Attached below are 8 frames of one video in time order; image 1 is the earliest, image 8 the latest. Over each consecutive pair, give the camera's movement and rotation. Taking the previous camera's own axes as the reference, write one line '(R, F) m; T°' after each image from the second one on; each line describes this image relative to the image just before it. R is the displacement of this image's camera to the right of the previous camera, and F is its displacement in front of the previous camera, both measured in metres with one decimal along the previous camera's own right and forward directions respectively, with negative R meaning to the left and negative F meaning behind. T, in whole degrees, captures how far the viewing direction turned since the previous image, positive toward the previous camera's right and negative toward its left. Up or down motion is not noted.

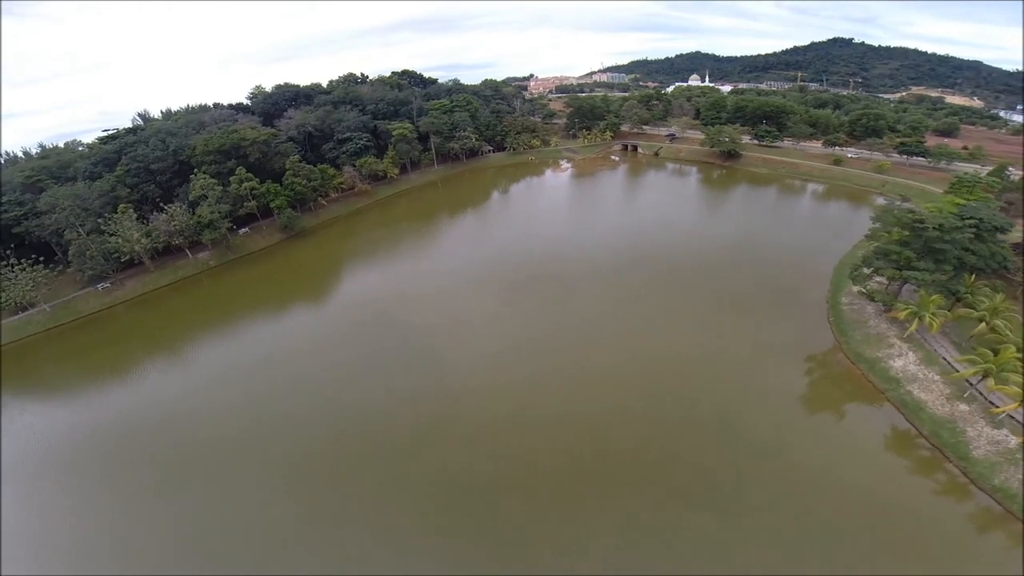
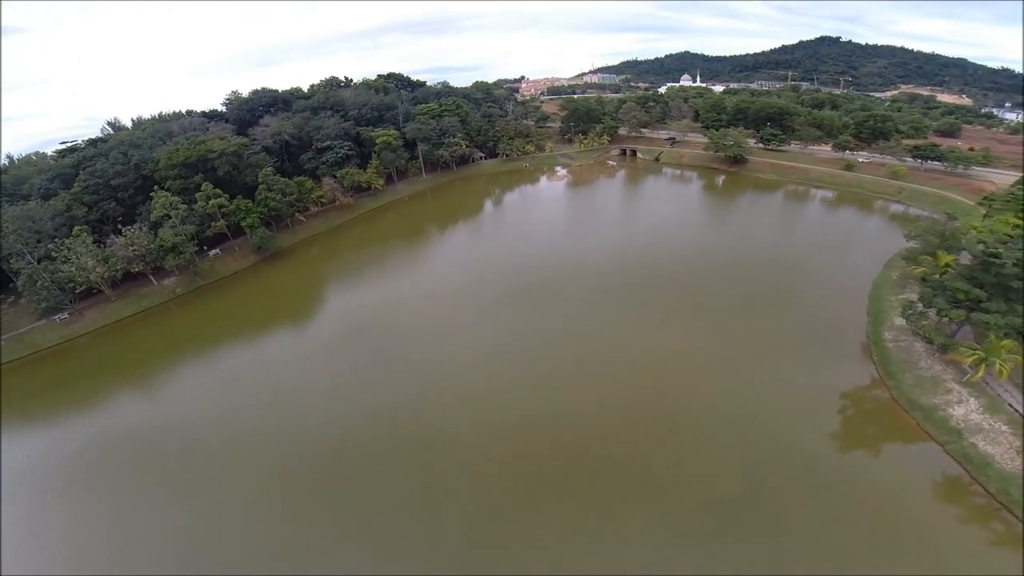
(-0.1, +2.8) m; +1°
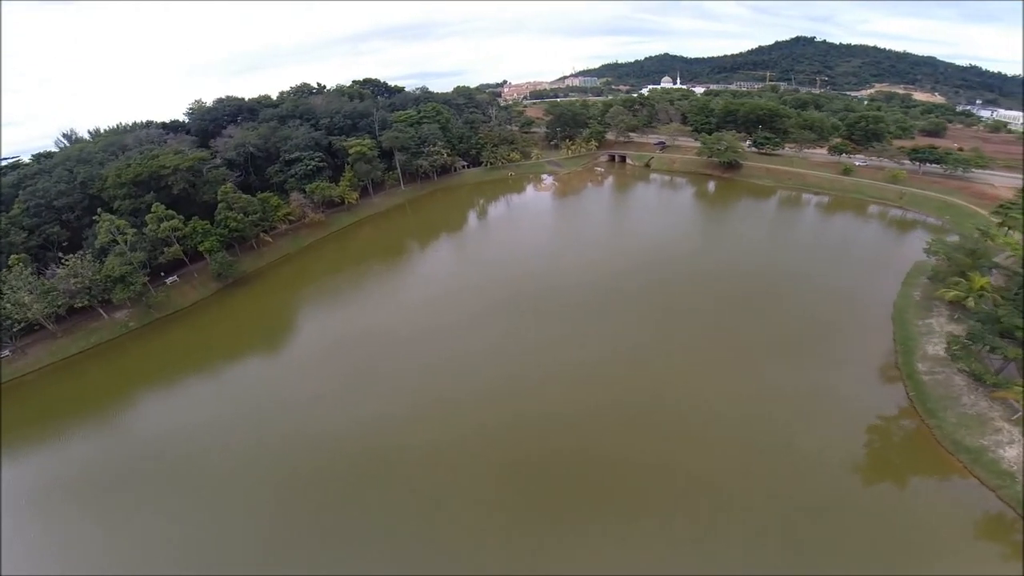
(0.0, +2.4) m; +2°
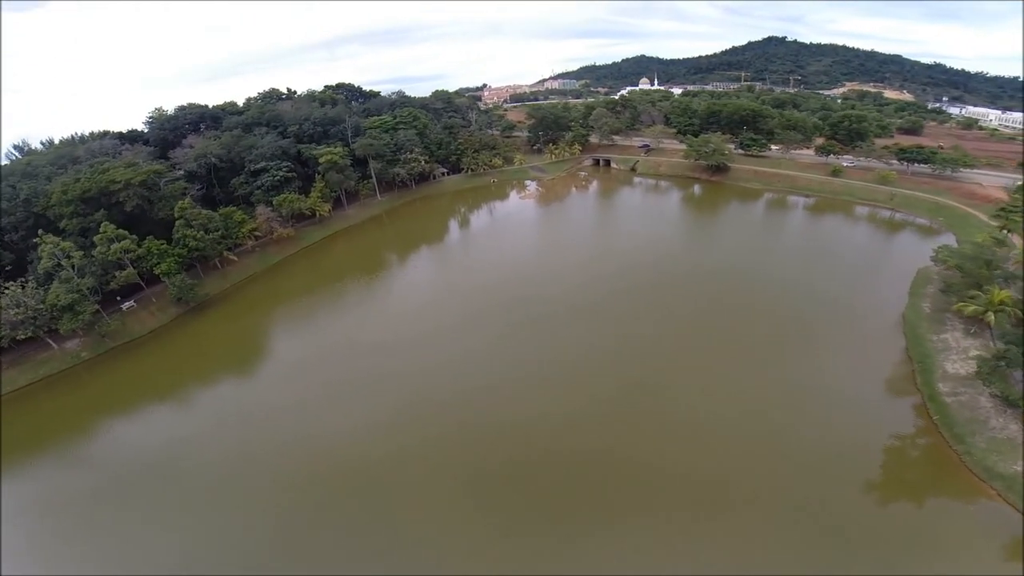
(-0.1, +1.7) m; +2°
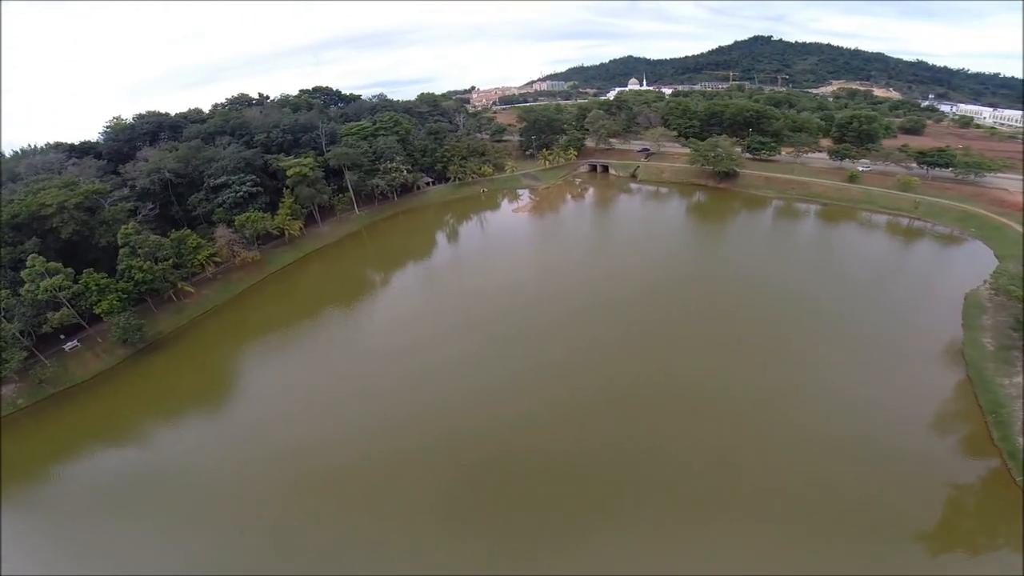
(-0.1, +3.3) m; +1°
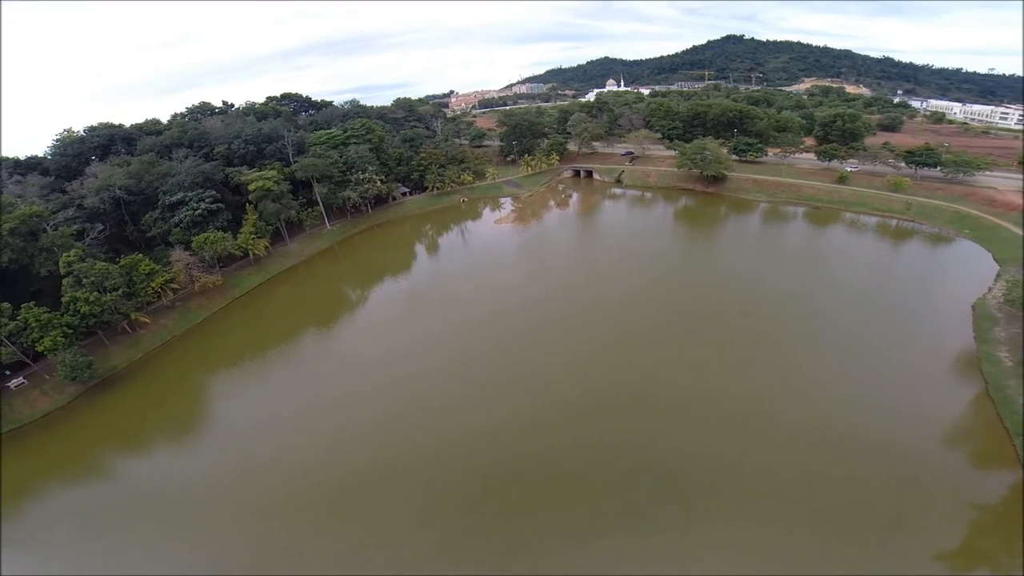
(0.0, +1.7) m; +2°
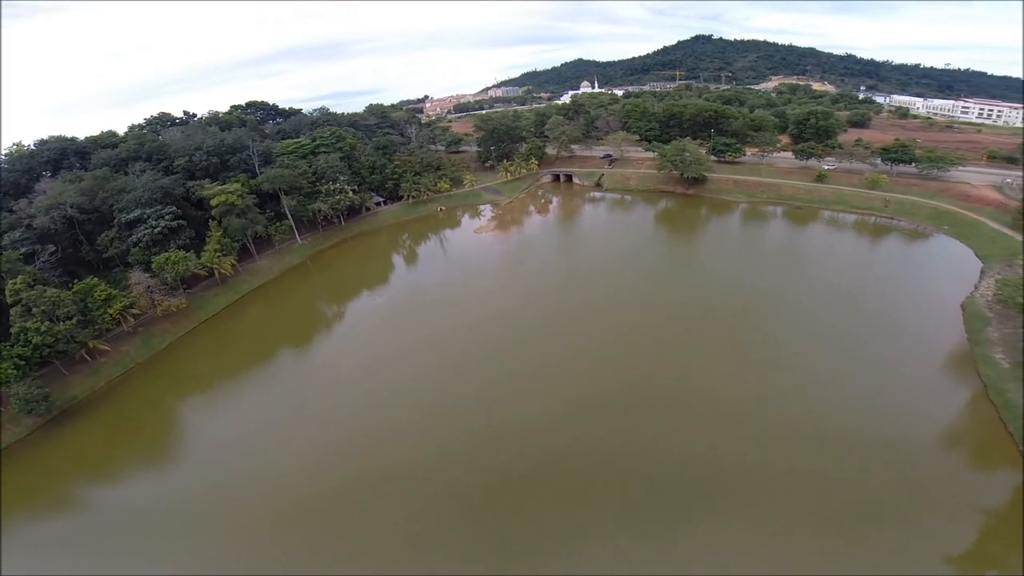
(-0.1, +1.0) m; +2°
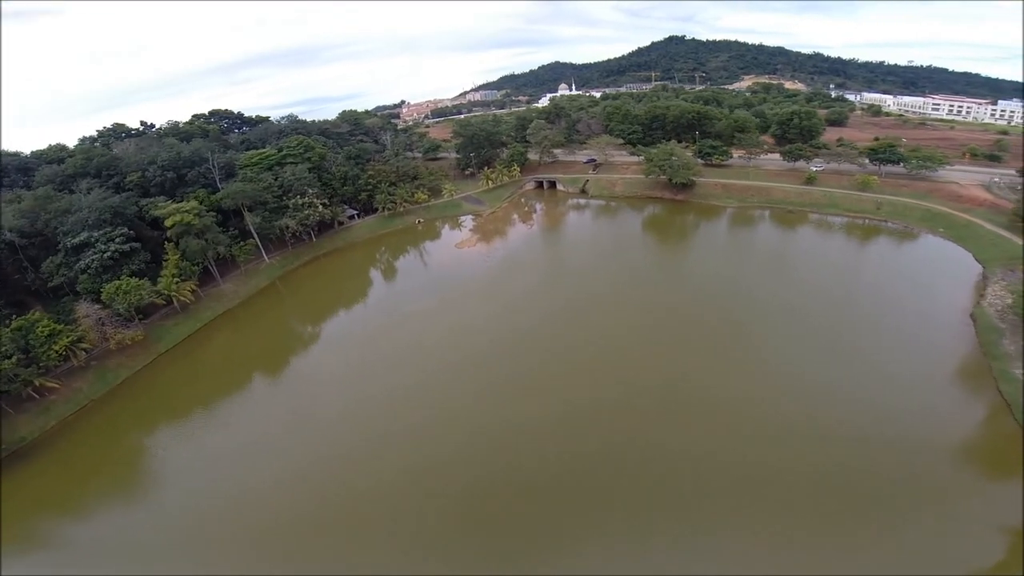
(-0.2, +1.7) m; +2°
